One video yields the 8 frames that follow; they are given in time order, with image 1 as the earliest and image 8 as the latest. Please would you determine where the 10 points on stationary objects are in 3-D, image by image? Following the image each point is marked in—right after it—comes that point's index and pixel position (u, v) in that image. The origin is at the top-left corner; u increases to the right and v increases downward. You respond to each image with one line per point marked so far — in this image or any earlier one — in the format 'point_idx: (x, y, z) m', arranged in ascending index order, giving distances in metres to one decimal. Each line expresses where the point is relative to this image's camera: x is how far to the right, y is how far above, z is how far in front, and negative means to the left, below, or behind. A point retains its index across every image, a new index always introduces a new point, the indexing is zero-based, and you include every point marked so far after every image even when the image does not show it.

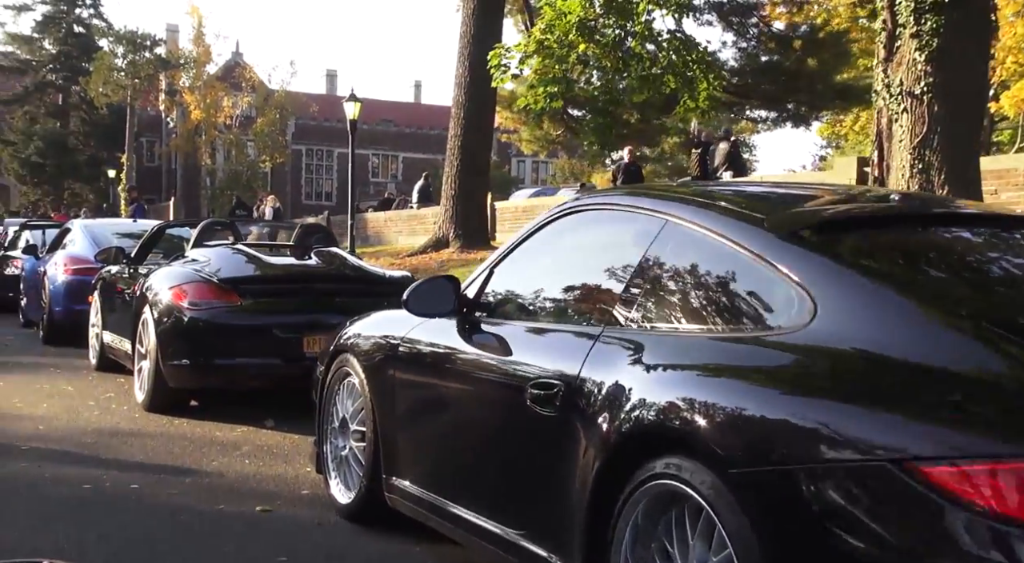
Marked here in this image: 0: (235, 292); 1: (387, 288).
0: (-1.8, -0.1, +7.6) m
1: (-0.9, 0.0, +7.9) m
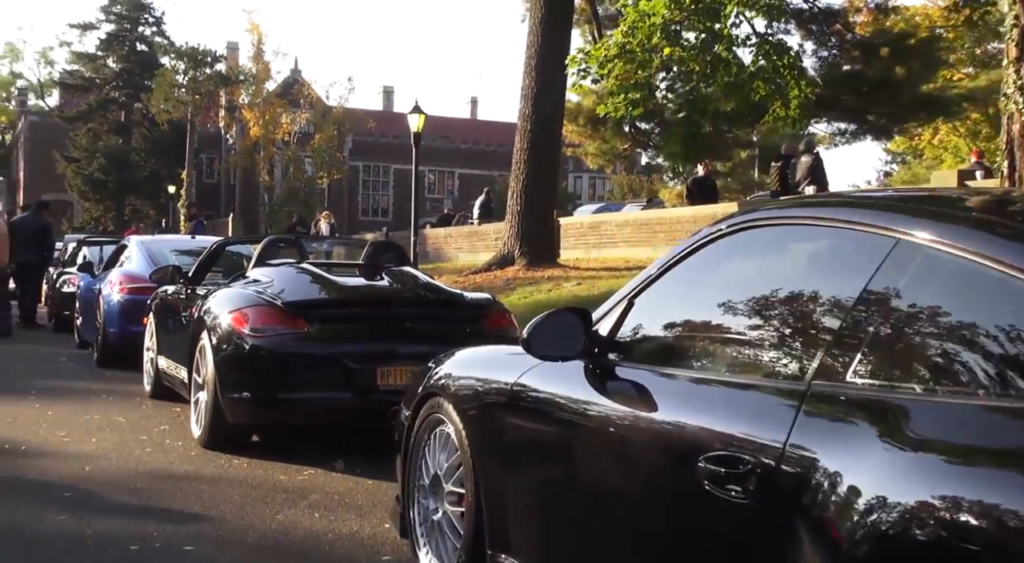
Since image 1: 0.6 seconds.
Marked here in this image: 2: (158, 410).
0: (-1.2, -0.2, +6.8) m
1: (-0.3, -0.2, +7.1) m
2: (-2.7, -1.0, +8.9) m
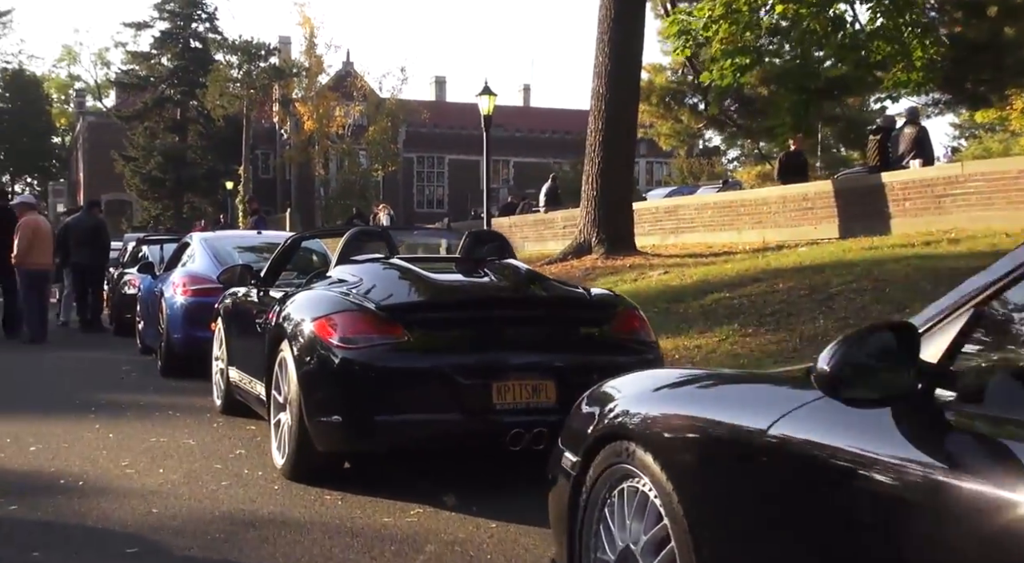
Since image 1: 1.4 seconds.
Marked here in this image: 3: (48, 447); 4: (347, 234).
0: (-0.5, -0.2, +5.7) m
1: (+0.4, -0.2, +6.0) m
2: (-1.9, -1.0, +7.9) m
3: (-2.8, -1.0, +7.2) m
4: (-1.0, +0.3, +7.2) m
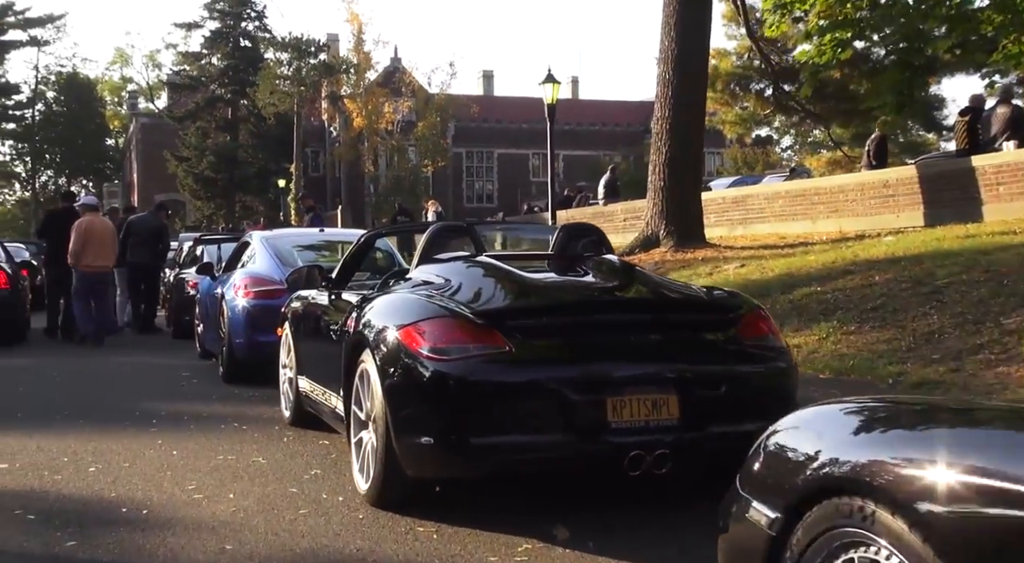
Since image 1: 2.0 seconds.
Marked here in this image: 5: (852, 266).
0: (-0.1, -0.2, +5.1) m
1: (+0.9, -0.2, +5.3) m
2: (-1.3, -1.0, +7.3) m
3: (-2.3, -1.0, +6.6) m
4: (-0.5, +0.3, +6.5) m
5: (+3.8, +0.2, +13.1) m
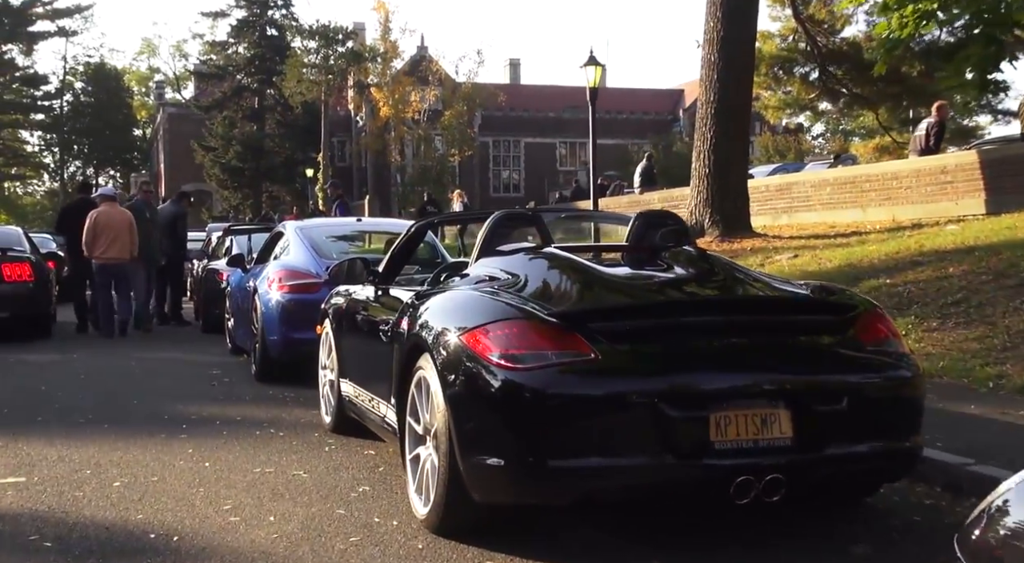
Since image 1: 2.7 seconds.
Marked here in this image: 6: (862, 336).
0: (+0.3, -0.2, +4.4) m
1: (+1.2, -0.1, +4.6) m
2: (-0.9, -1.0, +6.6) m
3: (-1.9, -1.0, +6.0) m
4: (-0.1, +0.3, +5.8) m
5: (+4.3, +0.3, +12.4) m
6: (+1.4, -0.2, +4.6) m
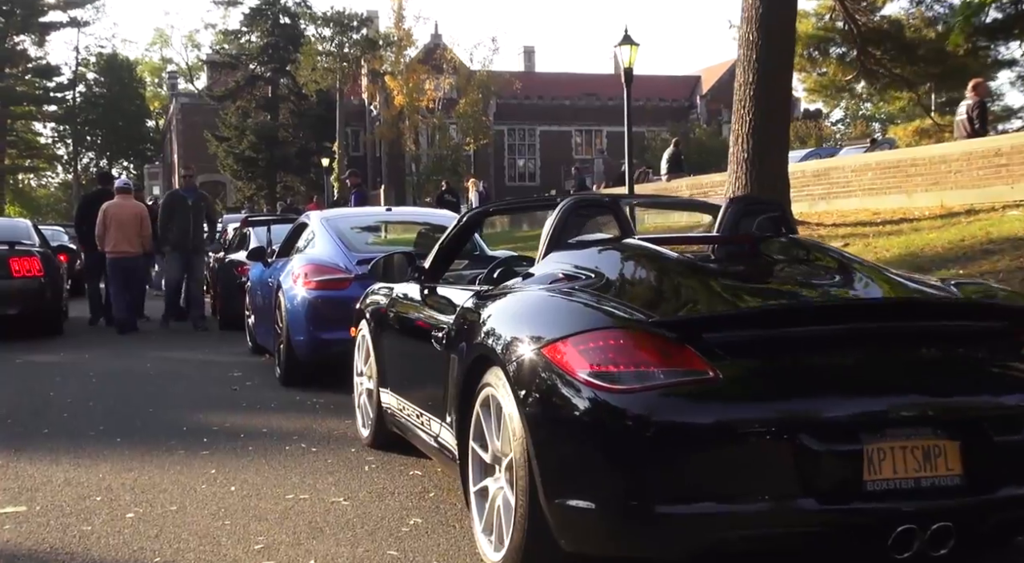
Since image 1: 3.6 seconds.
0: (+0.6, -0.2, +3.6) m
1: (+1.5, -0.1, +3.8) m
2: (-0.6, -1.0, +5.8) m
3: (-1.6, -1.0, +5.2) m
4: (+0.2, +0.3, +5.0) m
5: (+4.7, +0.4, +11.5) m
6: (+1.7, -0.2, +3.8) m
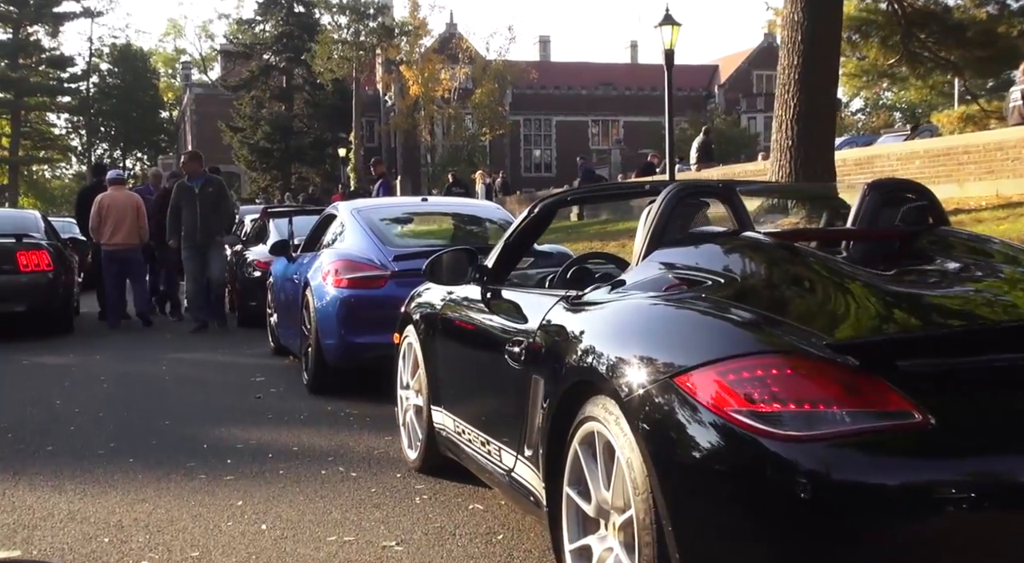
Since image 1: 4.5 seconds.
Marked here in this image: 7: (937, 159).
0: (+0.9, -0.2, +2.7) m
1: (+1.8, -0.2, +2.9) m
2: (-0.3, -1.0, +5.0) m
3: (-1.3, -1.0, +4.4) m
4: (+0.5, +0.3, +4.2) m
5: (+5.0, +0.4, +10.6) m
6: (+2.0, -0.2, +2.9) m
7: (+6.7, +1.9, +18.3) m
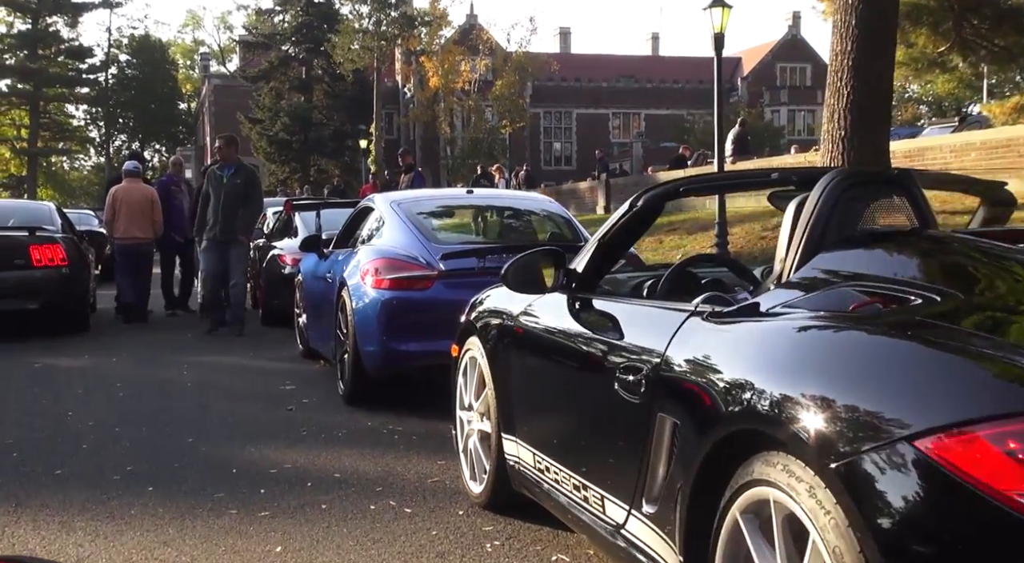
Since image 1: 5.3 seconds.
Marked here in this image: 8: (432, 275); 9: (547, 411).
0: (+1.2, -0.3, +1.8) m
1: (+2.1, -0.2, +2.0) m
2: (+0.1, -1.0, +4.1) m
3: (-1.0, -1.1, +3.6) m
4: (+0.8, +0.3, +3.3) m
5: (+5.5, +0.4, +9.7) m
6: (+2.3, -0.3, +2.0) m
7: (+7.2, +2.0, +17.3) m
8: (-0.5, 0.0, +7.3) m
9: (+0.1, -0.5, +4.2) m
